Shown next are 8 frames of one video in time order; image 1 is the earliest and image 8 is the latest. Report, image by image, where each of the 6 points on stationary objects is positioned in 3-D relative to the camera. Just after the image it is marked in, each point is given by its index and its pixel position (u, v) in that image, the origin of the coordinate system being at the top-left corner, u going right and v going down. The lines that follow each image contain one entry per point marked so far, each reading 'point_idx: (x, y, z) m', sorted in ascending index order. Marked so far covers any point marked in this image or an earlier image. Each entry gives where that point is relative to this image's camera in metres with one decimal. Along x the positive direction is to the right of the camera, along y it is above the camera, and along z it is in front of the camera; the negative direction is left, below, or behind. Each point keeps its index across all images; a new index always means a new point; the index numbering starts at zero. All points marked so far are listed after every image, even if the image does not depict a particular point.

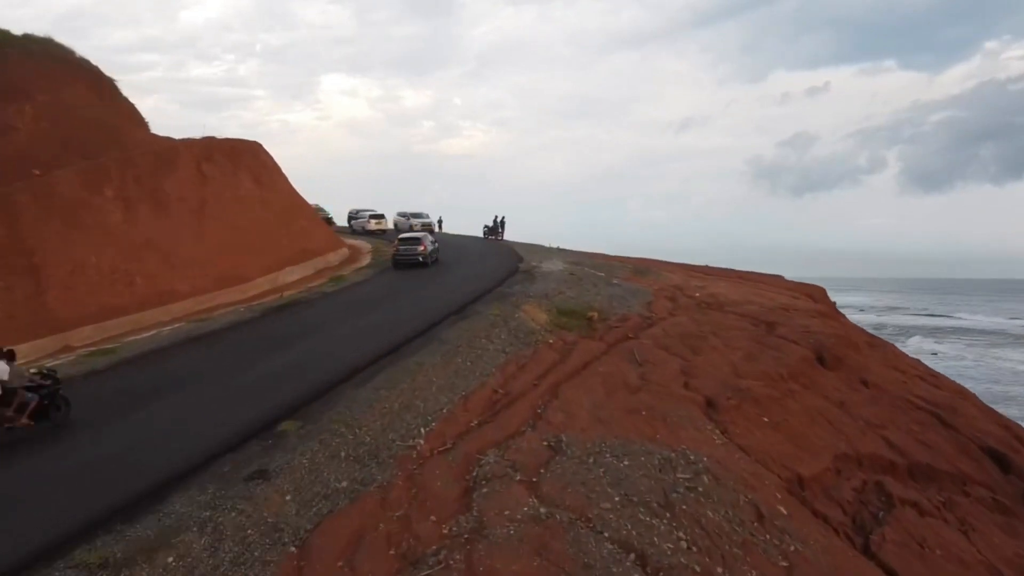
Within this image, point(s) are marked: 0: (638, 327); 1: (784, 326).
0: (+4.4, -1.4, +18.4) m
1: (+9.3, -1.3, +18.2) m
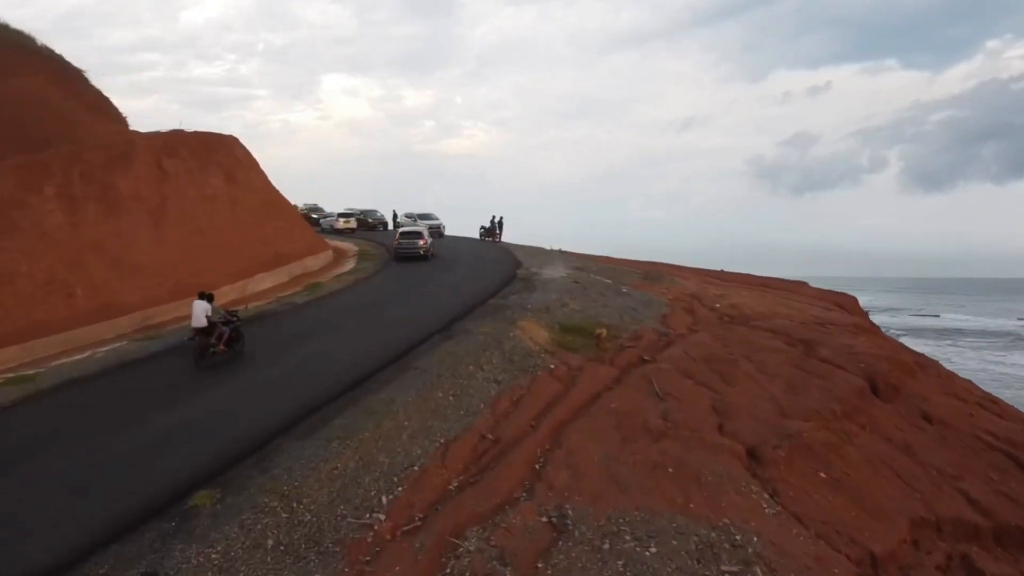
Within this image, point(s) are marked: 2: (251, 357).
0: (+4.2, -1.7, +15.8) m
1: (+9.2, -1.7, +15.6) m
2: (-7.5, -1.7, +15.2) m
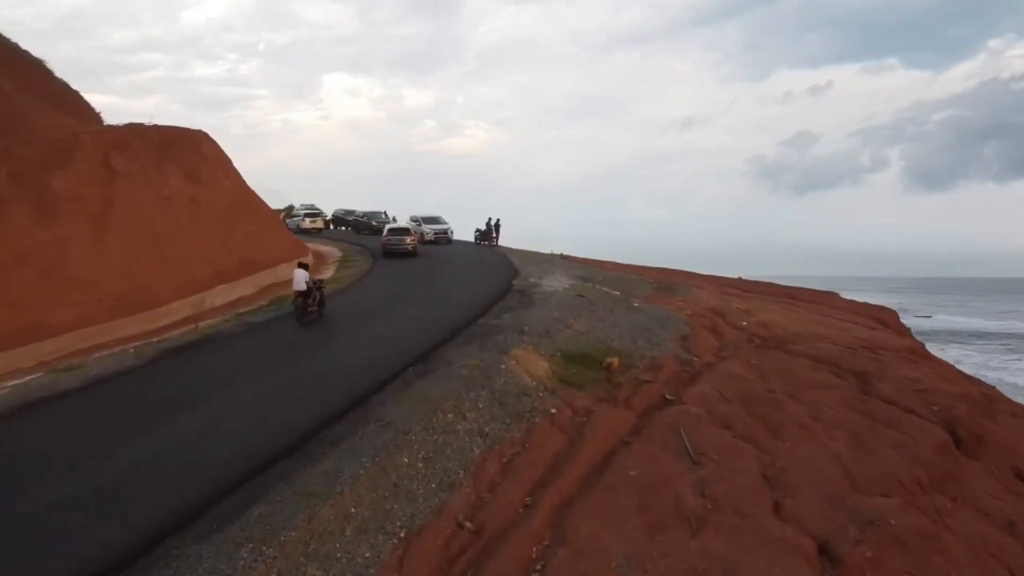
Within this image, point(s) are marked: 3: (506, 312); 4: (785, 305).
0: (+4.0, -2.3, +13.0) m
1: (+9.0, -2.2, +12.9) m
2: (-7.6, -2.3, +12.5) m
3: (-0.2, -0.7, +16.1) m
4: (+10.2, -0.7, +19.8) m
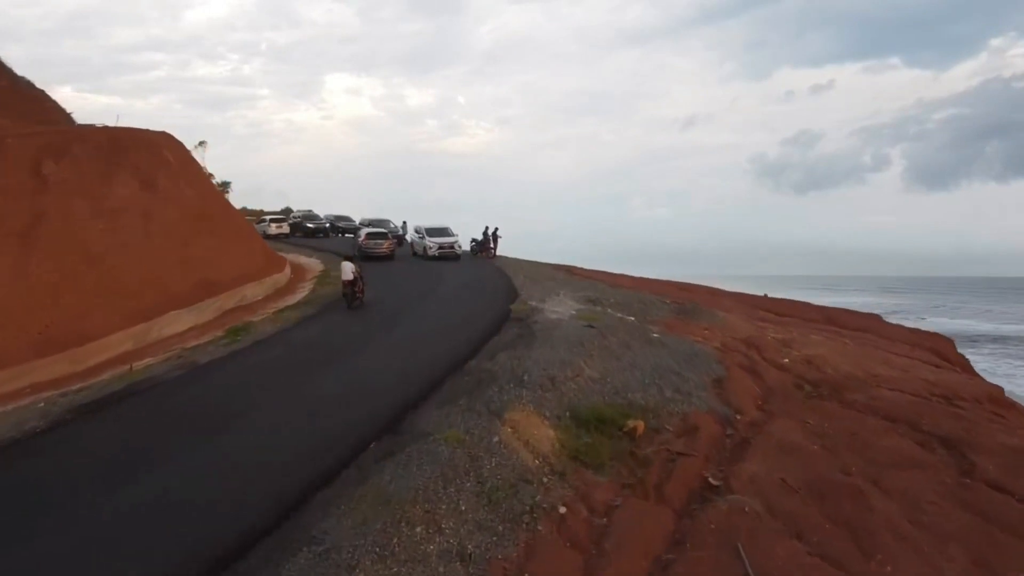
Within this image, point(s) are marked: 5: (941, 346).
0: (+3.9, -3.1, +10.2) m
1: (+8.9, -3.1, +10.0) m
2: (-7.7, -3.1, +9.7) m
3: (-0.3, -1.6, +13.3) m
4: (+10.2, -1.5, +17.0) m
5: (+14.2, -1.9, +17.7) m
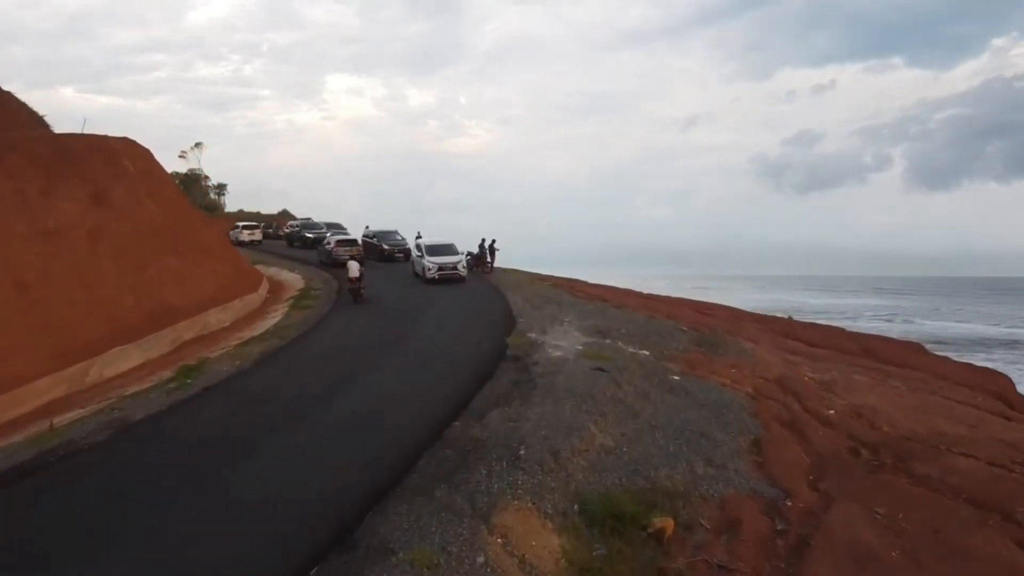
0: (+3.8, -4.0, +7.9) m
1: (+8.8, -4.0, +7.7) m
2: (-7.8, -4.0, +7.4) m
3: (-0.4, -2.5, +11.0) m
4: (+10.0, -2.5, +14.7) m
5: (+14.1, -2.8, +15.3) m
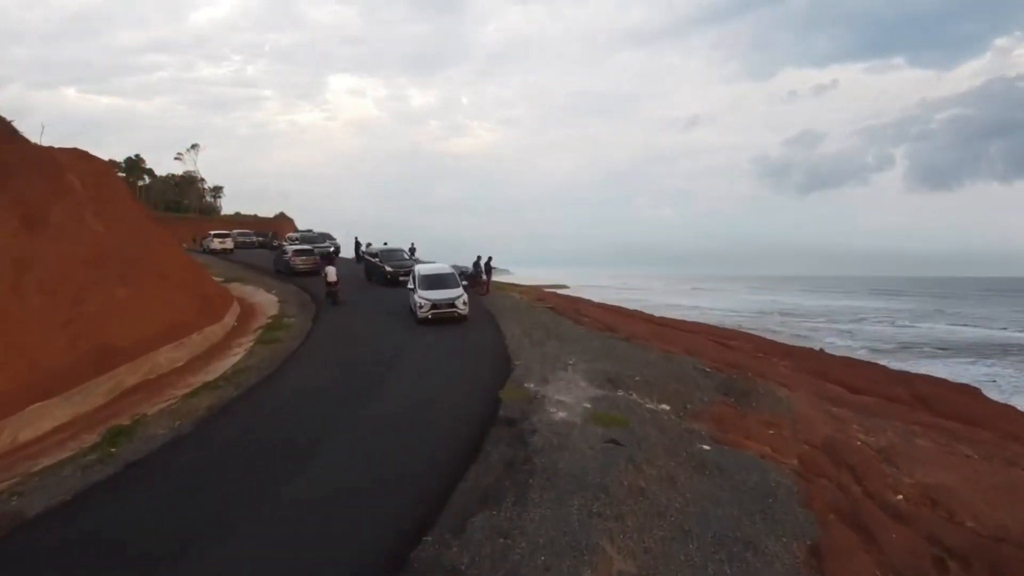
0: (+3.7, -5.1, +5.5) m
1: (+8.6, -5.1, +5.3) m
2: (-8.0, -5.1, +5.0) m
3: (-0.5, -3.6, +8.5) m
4: (+9.9, -3.5, +12.2) m
5: (+14.0, -3.9, +12.9) m
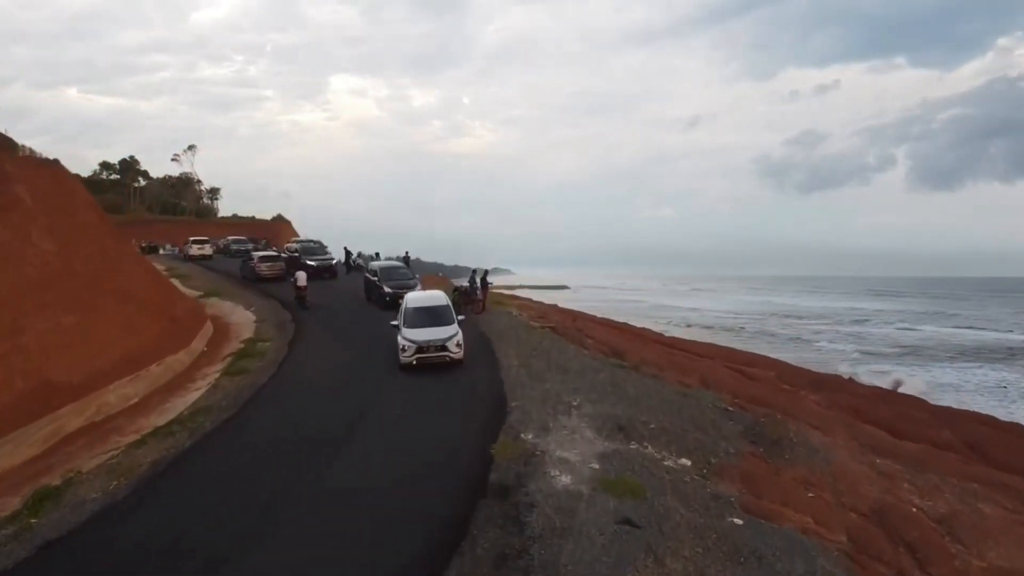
0: (+3.5, -5.9, +3.6) m
1: (+8.5, -5.9, +3.4) m
2: (-8.1, -5.9, +3.1) m
3: (-0.7, -4.3, +6.7) m
4: (+9.8, -4.3, +10.3) m
5: (+13.8, -4.6, +11.0) m
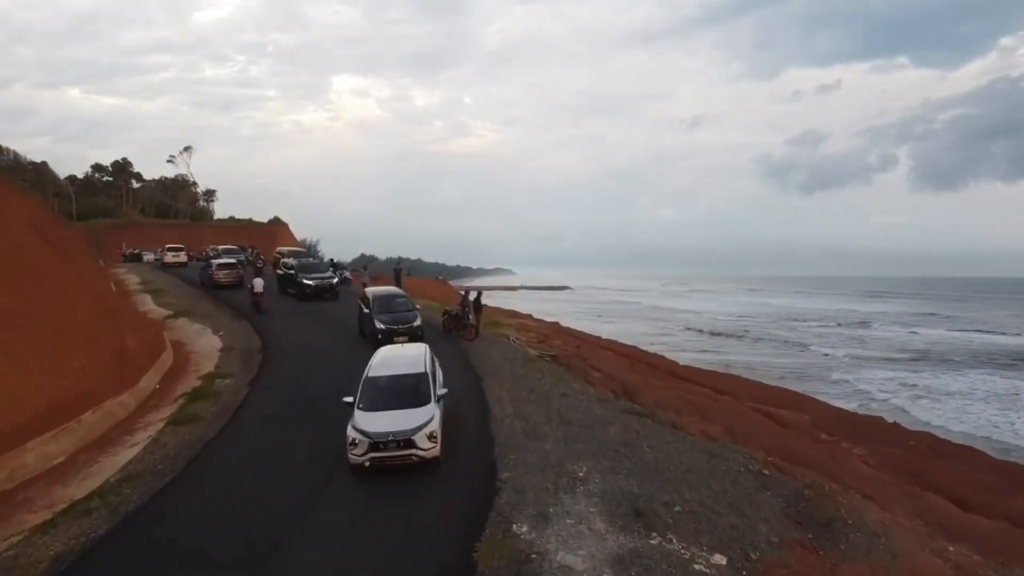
0: (+3.3, -6.8, +1.2) m
1: (+8.3, -6.8, +1.0) m
2: (-8.3, -6.8, +0.7) m
3: (-0.8, -5.3, +4.3) m
4: (+9.6, -5.3, +8.0) m
5: (+13.7, -5.6, +8.6) m
